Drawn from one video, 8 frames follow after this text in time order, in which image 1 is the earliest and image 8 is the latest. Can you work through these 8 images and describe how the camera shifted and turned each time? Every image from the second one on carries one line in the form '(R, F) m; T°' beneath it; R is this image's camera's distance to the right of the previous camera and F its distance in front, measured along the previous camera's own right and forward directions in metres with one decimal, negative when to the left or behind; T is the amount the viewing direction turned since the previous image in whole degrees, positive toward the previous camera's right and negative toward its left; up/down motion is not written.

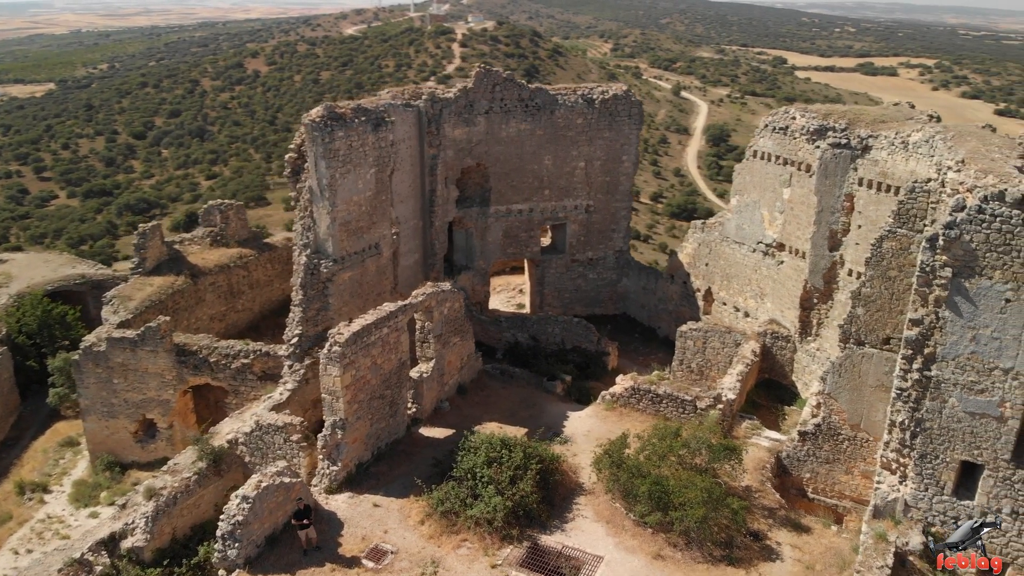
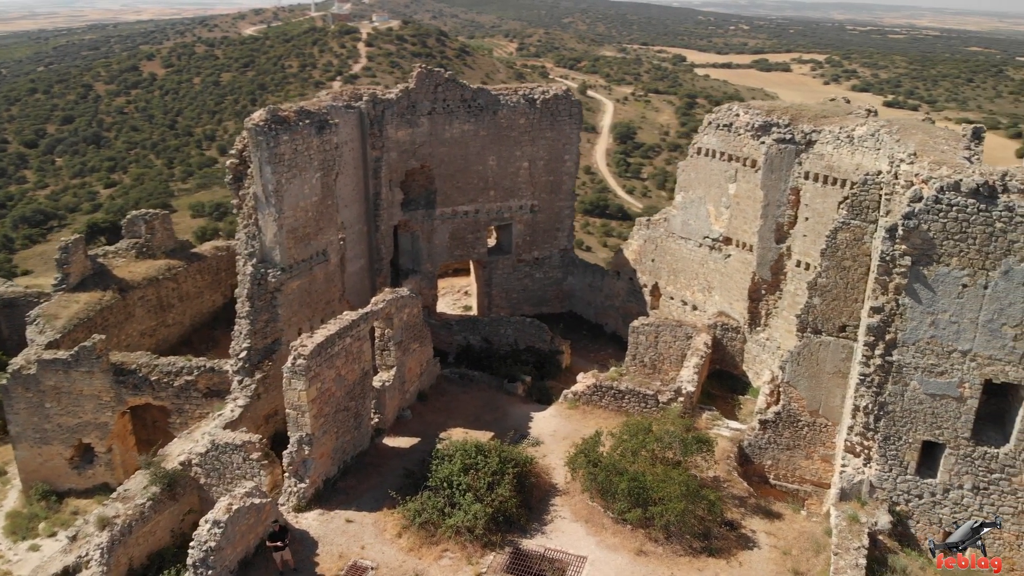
(-0.7, +0.1) m; +6°
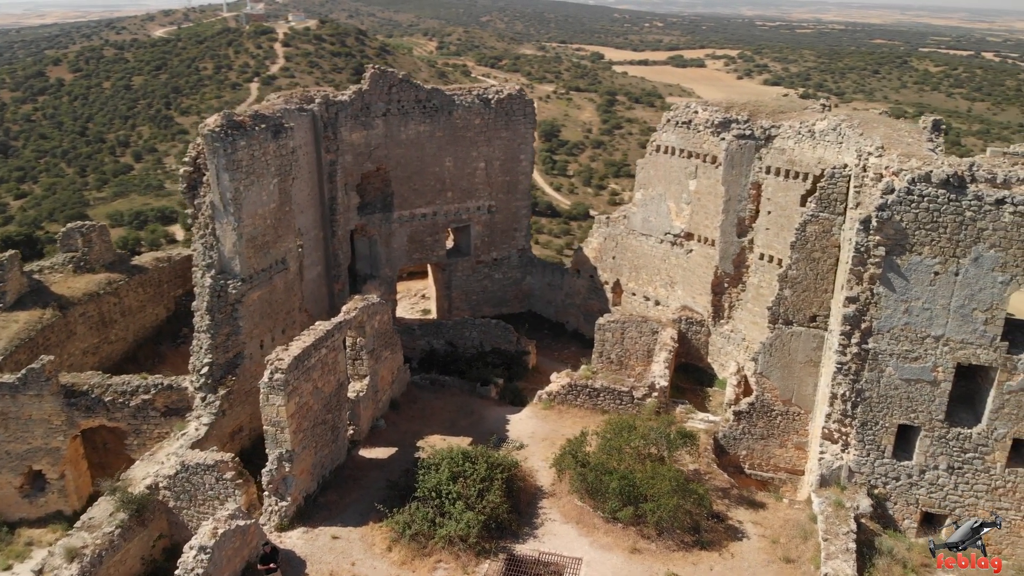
(-0.7, +0.1) m; +5°
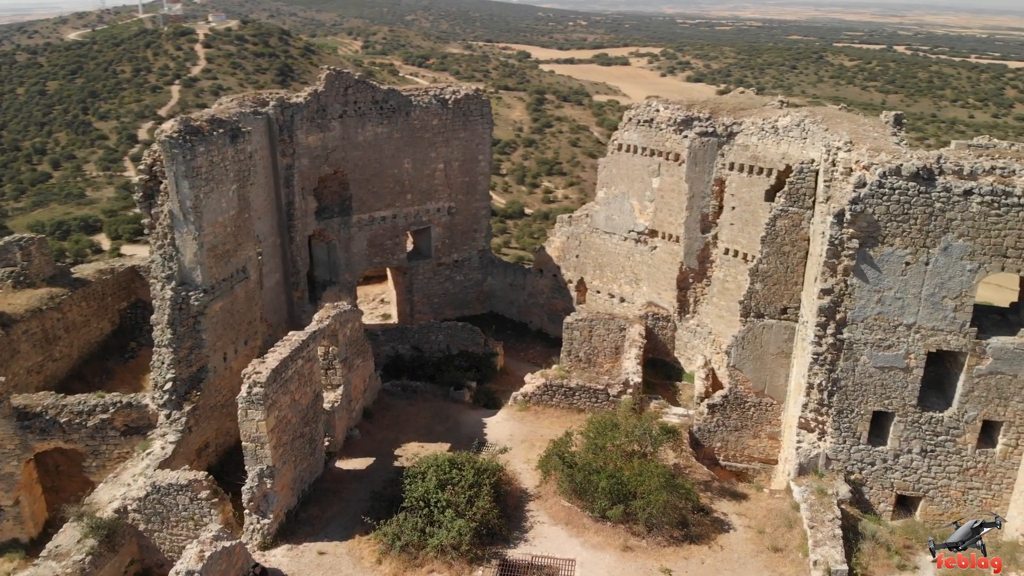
(-0.6, +0.1) m; +5°
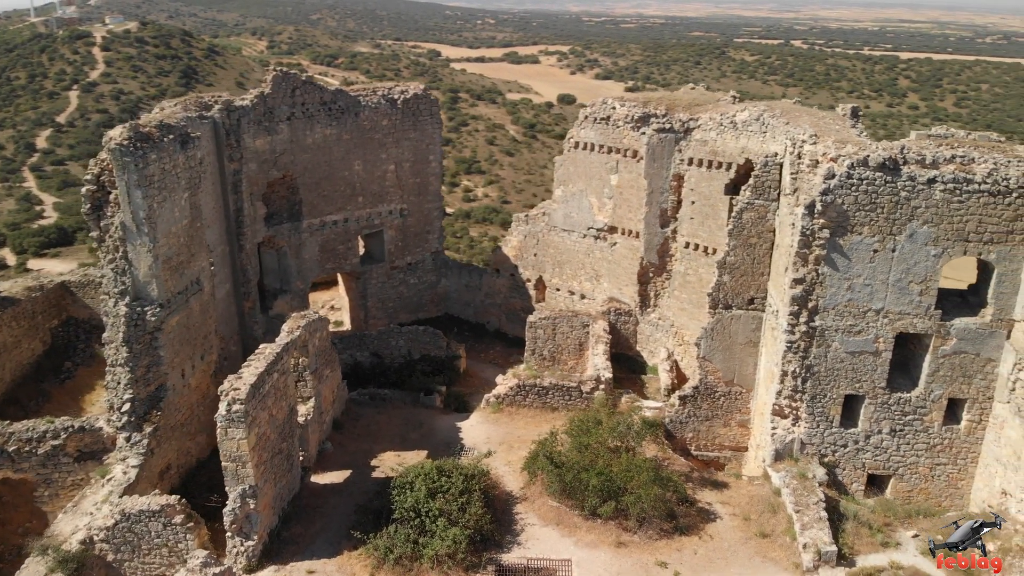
(-0.7, +0.1) m; +6°
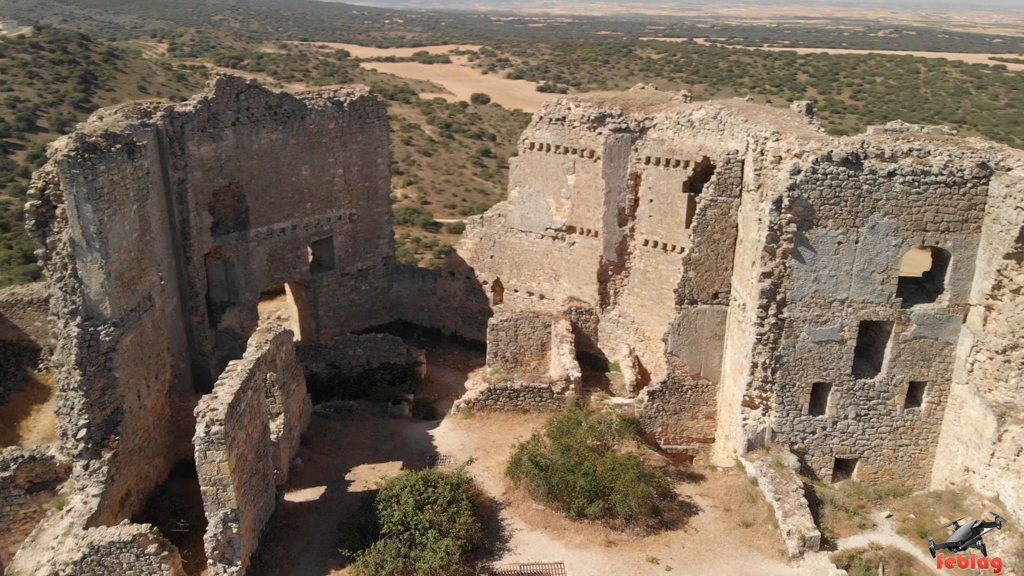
(-0.7, +0.1) m; +6°
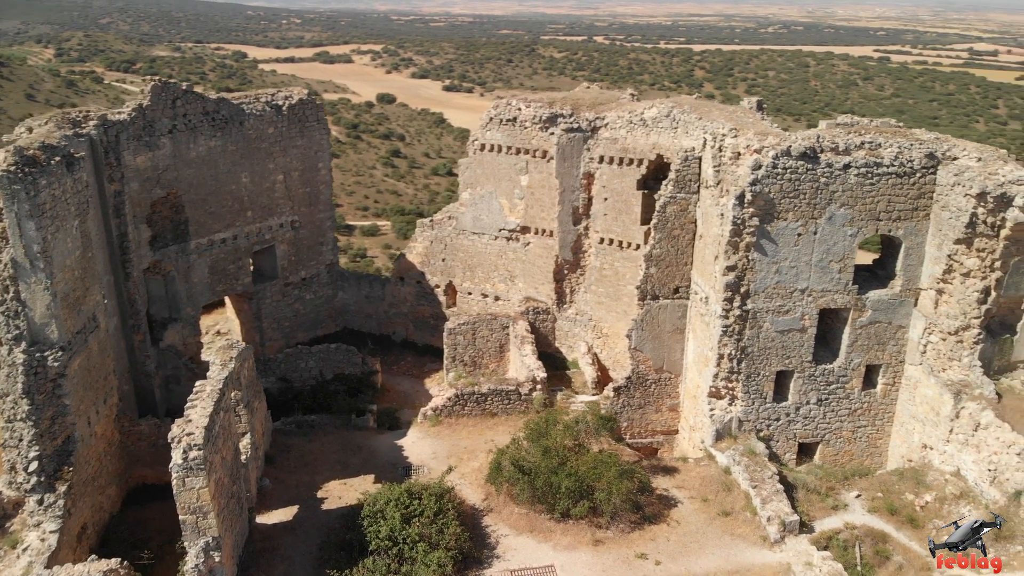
(-0.7, +0.1) m; +6°
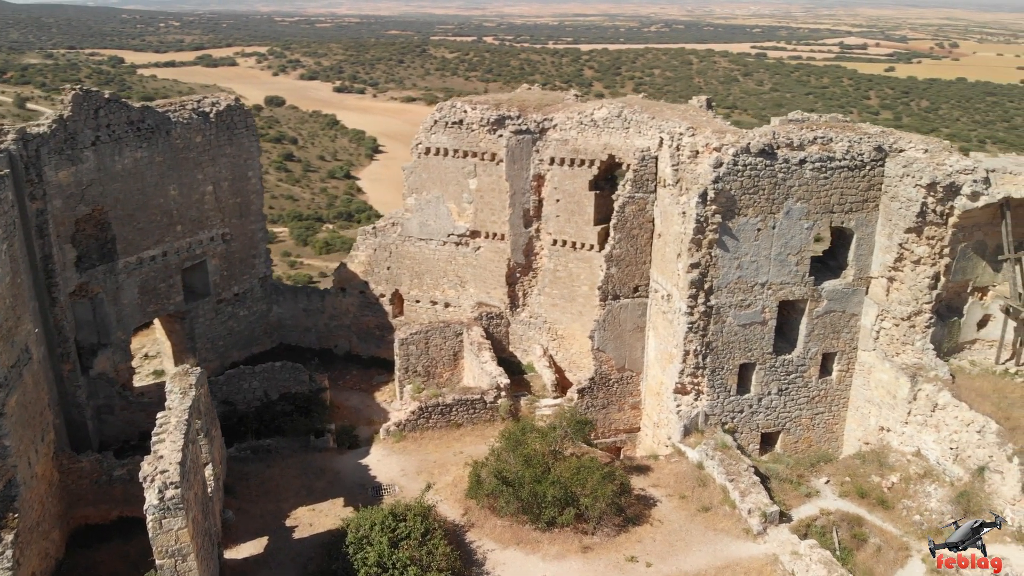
(-0.8, +0.2) m; +7°
